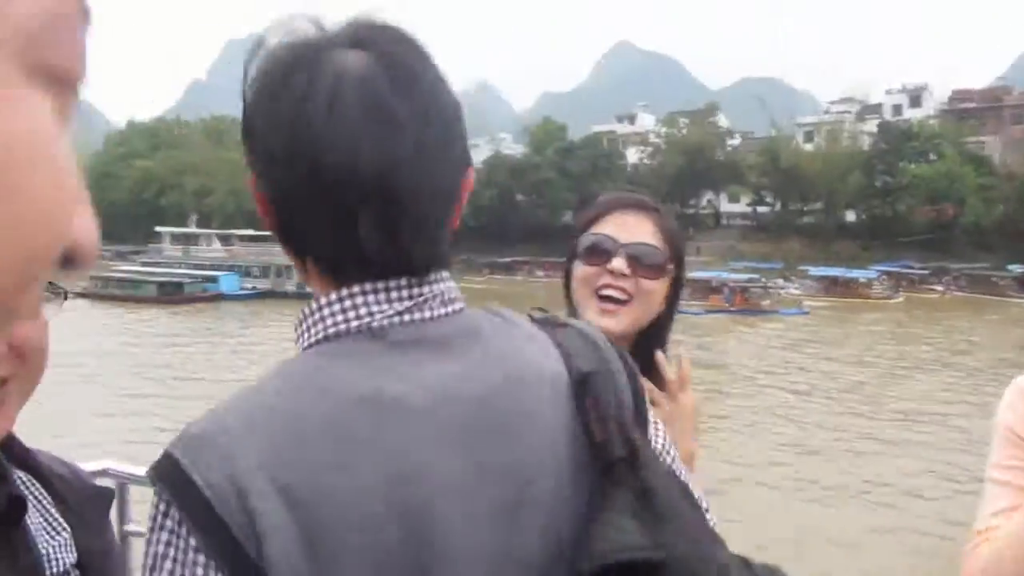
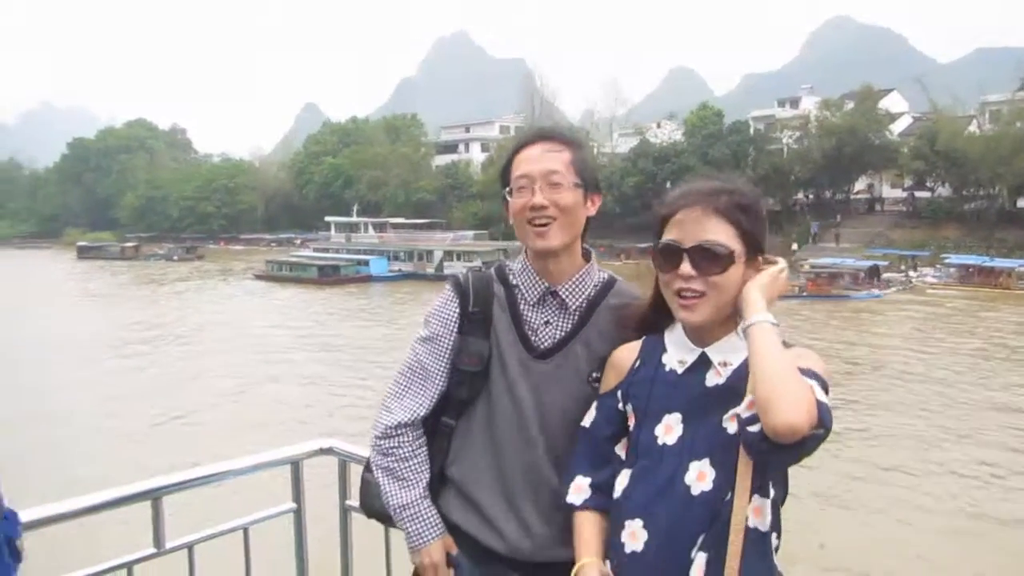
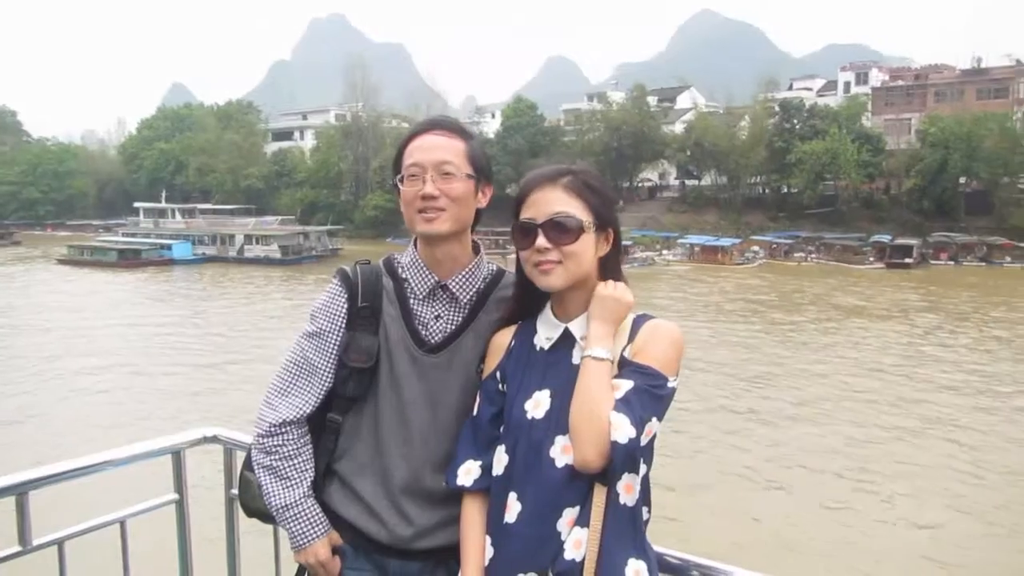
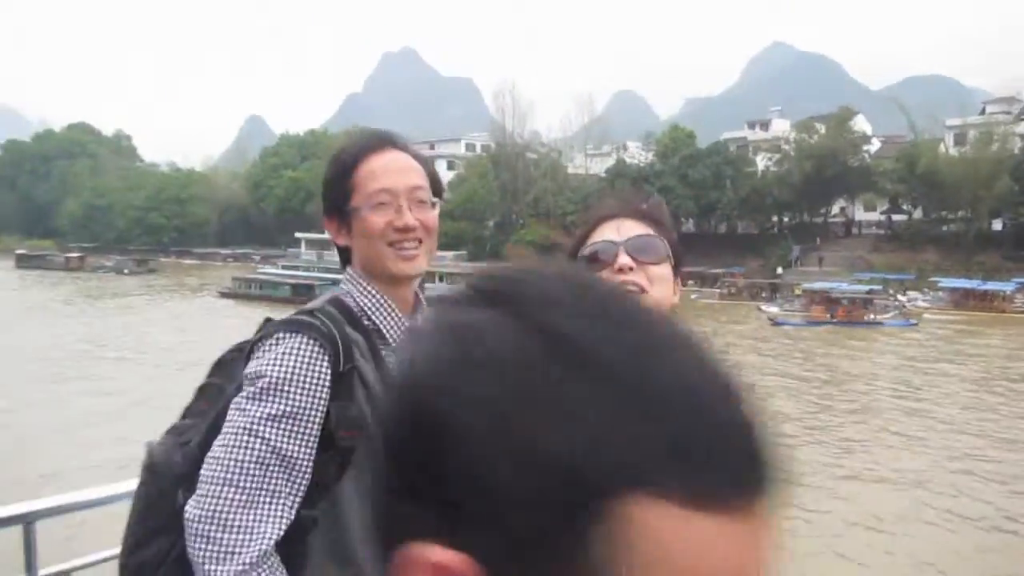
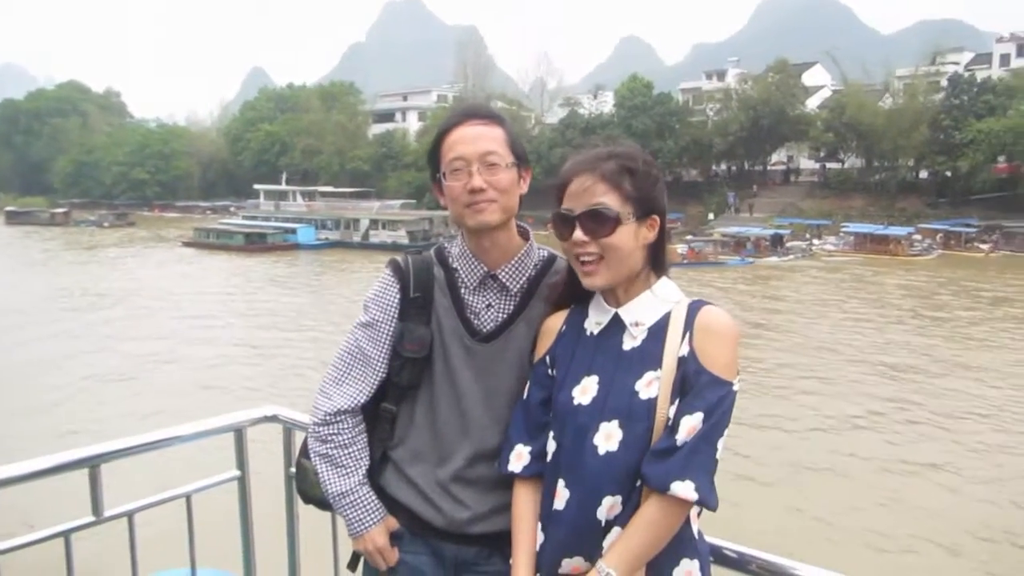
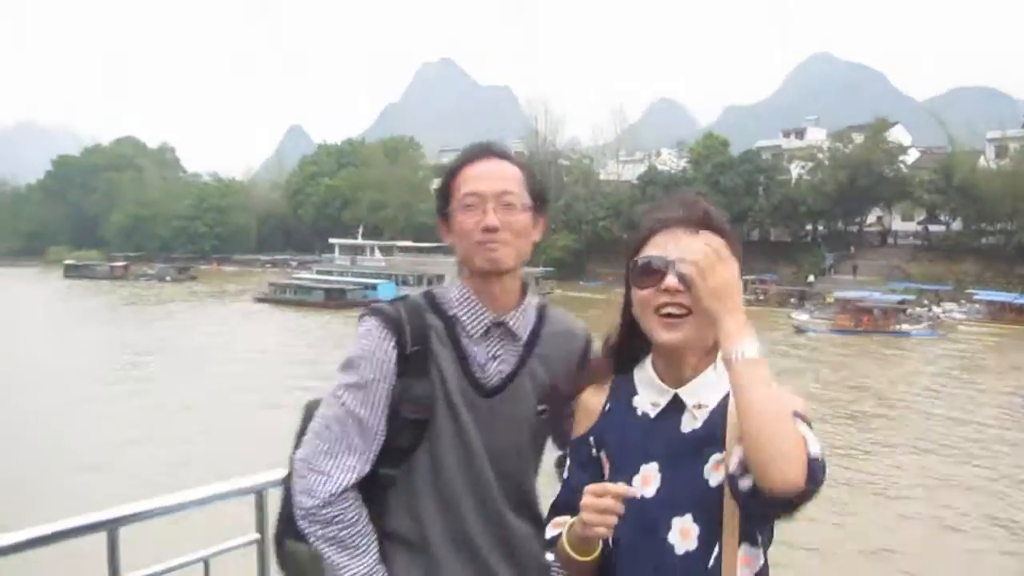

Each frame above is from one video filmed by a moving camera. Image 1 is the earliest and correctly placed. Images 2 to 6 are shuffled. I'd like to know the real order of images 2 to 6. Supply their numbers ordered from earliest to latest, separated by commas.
4, 6, 2, 5, 3
